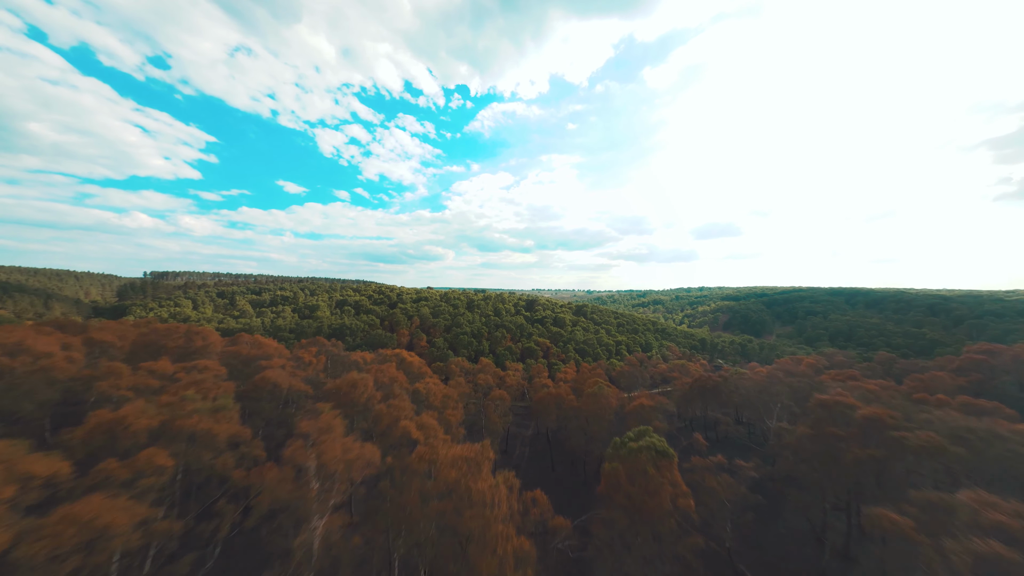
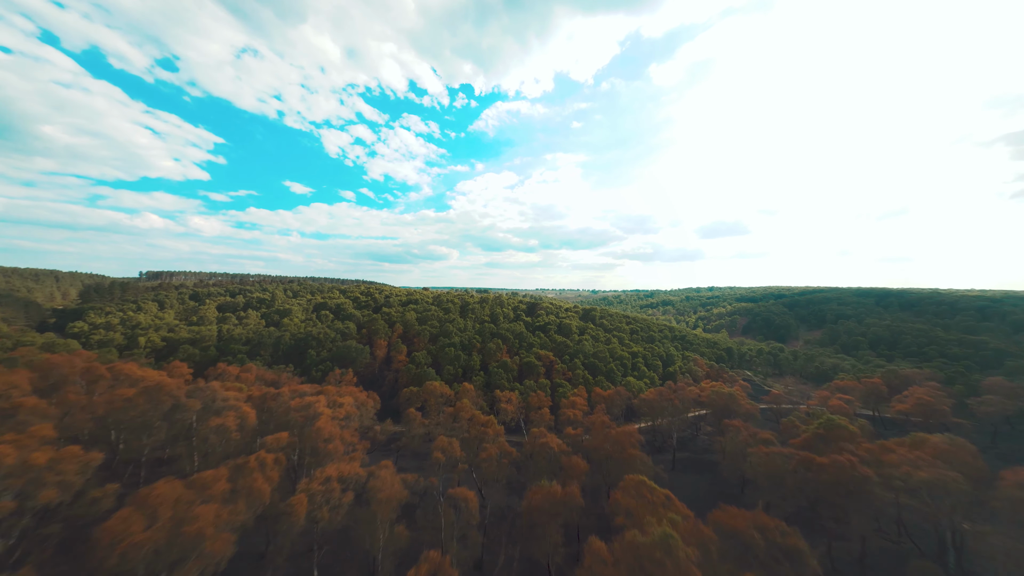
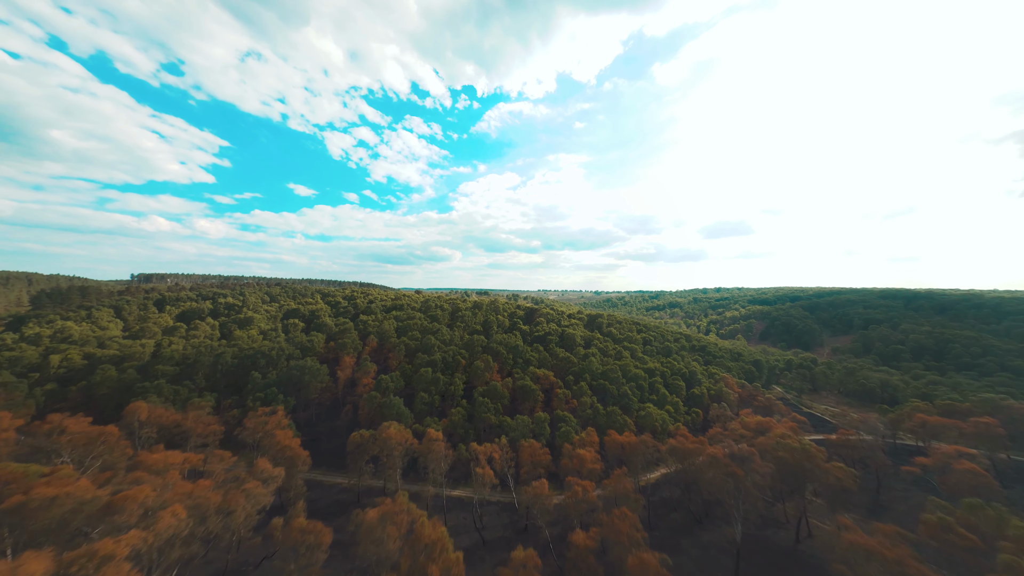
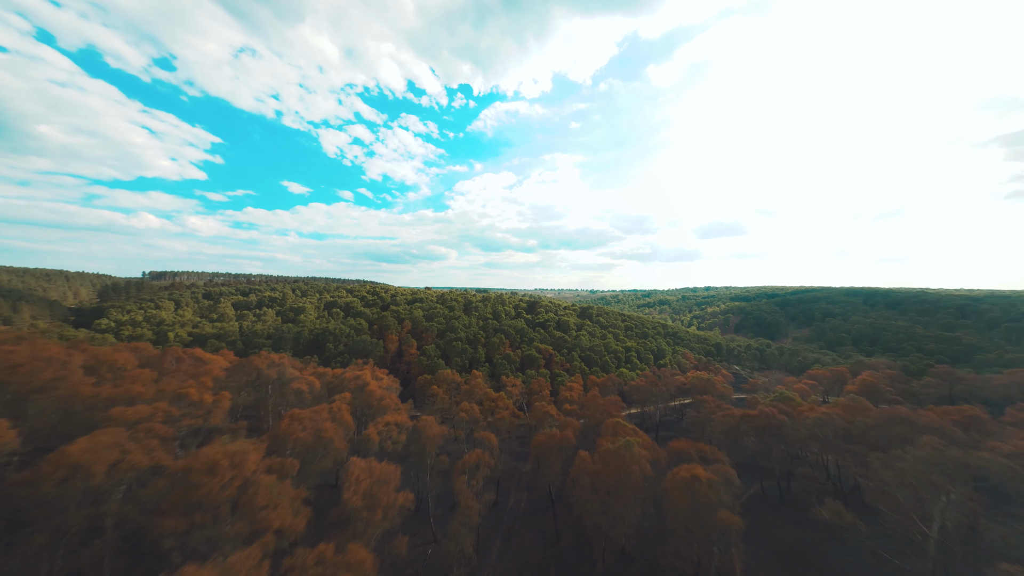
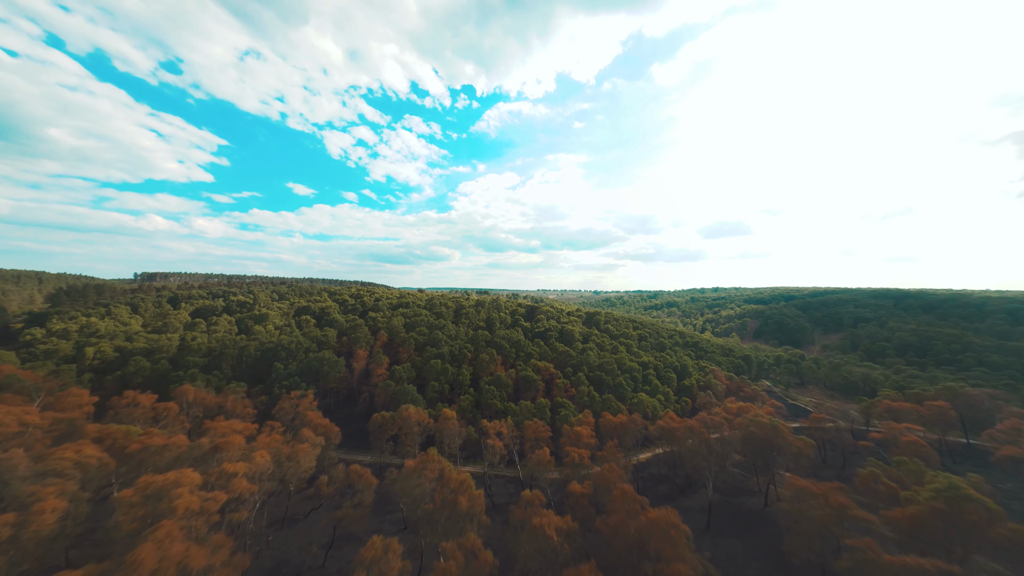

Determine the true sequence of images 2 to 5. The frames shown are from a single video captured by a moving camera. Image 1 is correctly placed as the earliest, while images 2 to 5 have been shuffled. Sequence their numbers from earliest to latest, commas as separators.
4, 2, 5, 3
